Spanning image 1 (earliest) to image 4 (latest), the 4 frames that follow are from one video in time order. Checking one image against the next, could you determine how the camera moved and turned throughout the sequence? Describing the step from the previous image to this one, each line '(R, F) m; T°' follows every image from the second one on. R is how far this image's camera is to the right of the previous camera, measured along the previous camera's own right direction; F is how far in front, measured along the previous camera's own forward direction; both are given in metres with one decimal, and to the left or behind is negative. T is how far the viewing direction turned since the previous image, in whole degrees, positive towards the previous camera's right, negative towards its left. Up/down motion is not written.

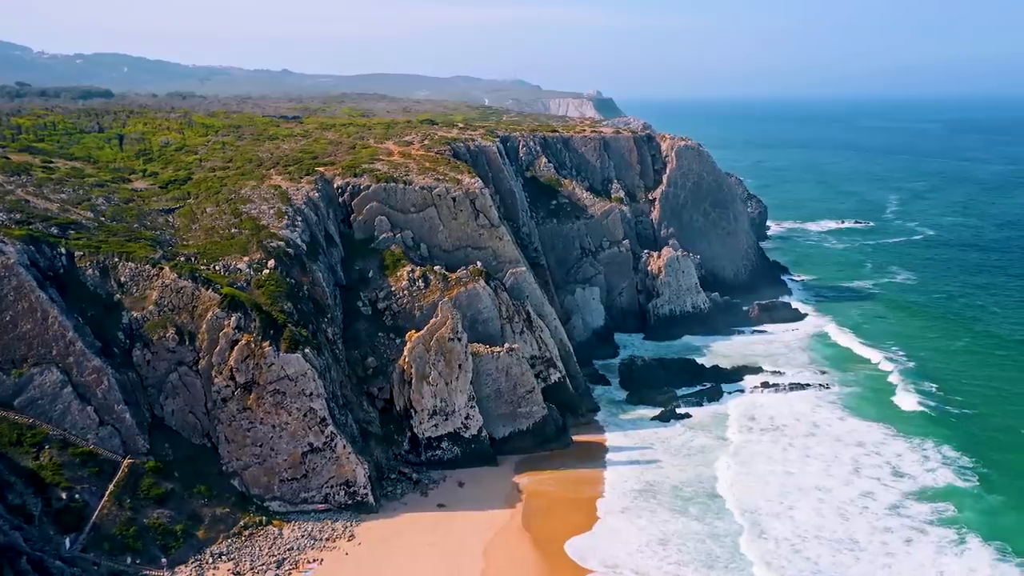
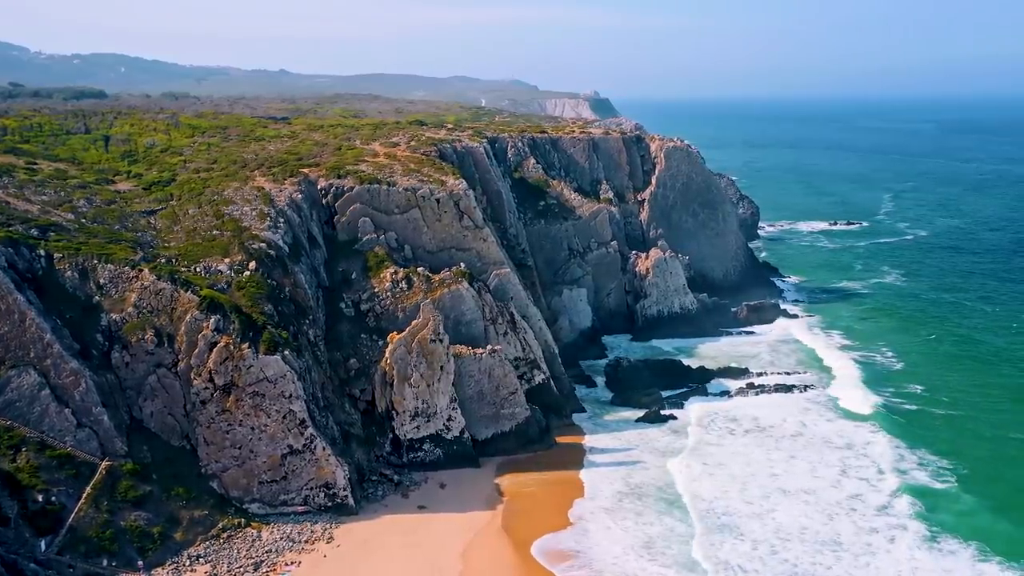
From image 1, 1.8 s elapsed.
(+0.7, 0.0) m; 0°
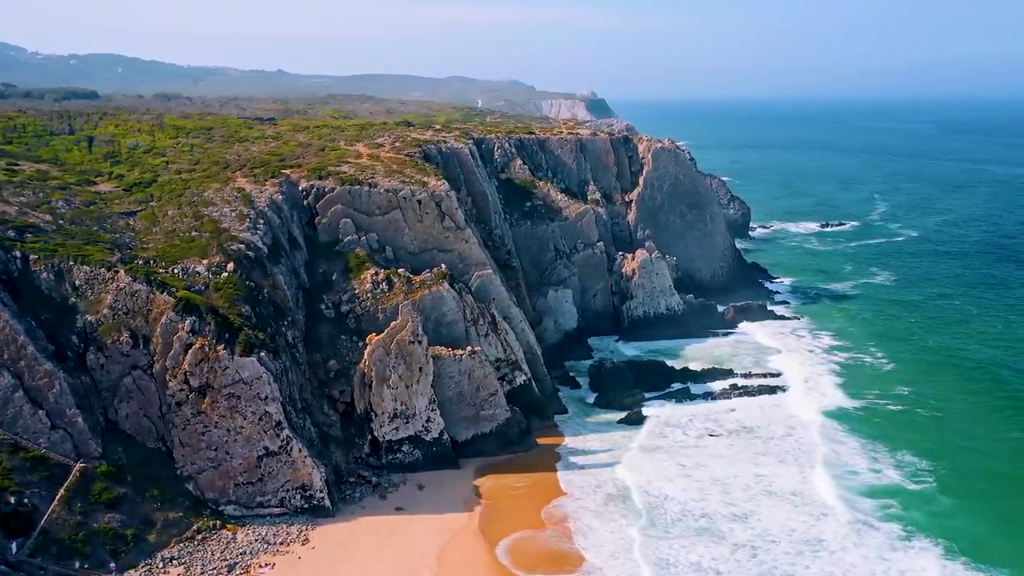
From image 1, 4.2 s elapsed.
(+0.9, 0.0) m; 0°
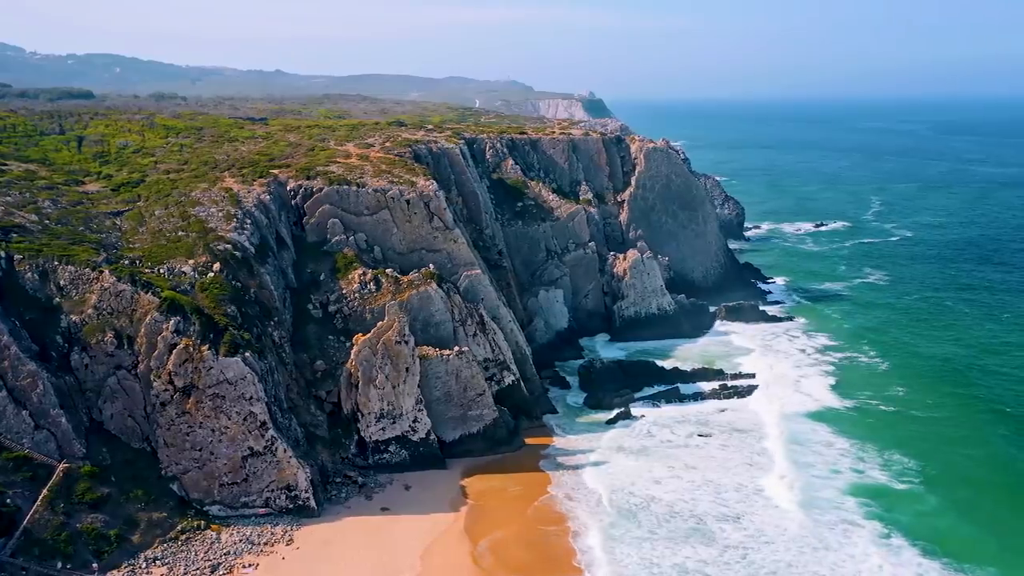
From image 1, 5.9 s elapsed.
(+0.5, 0.0) m; 0°
